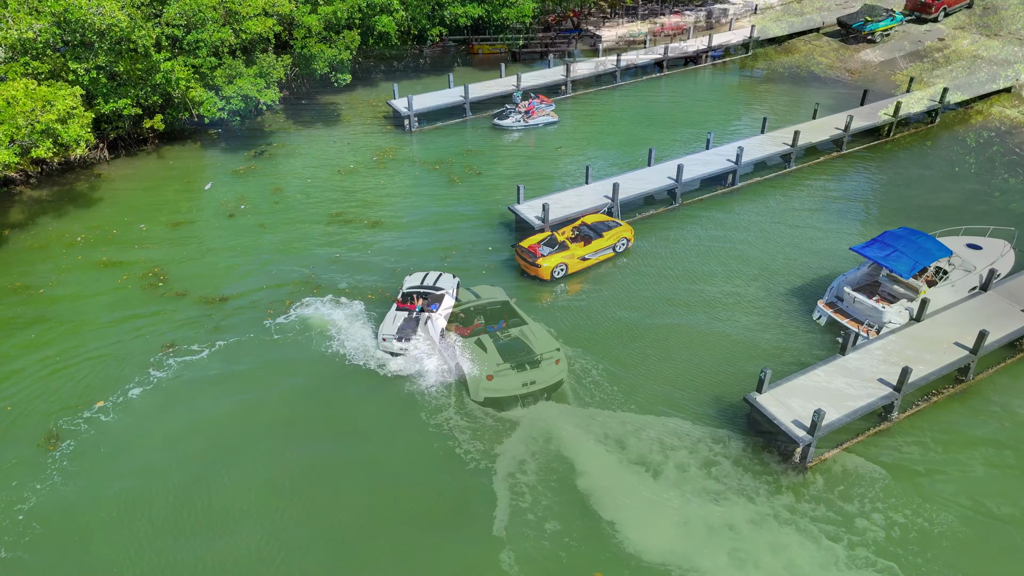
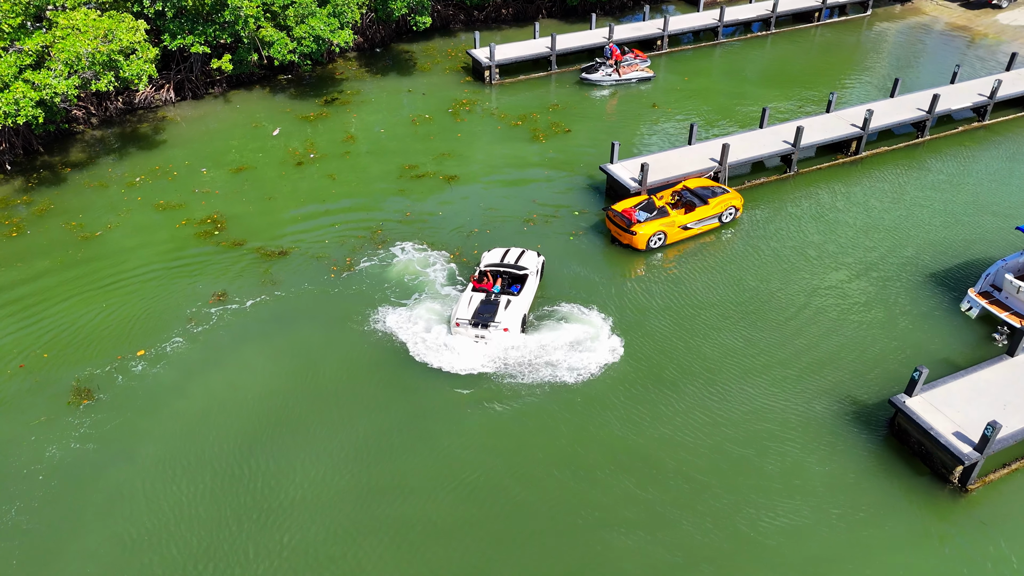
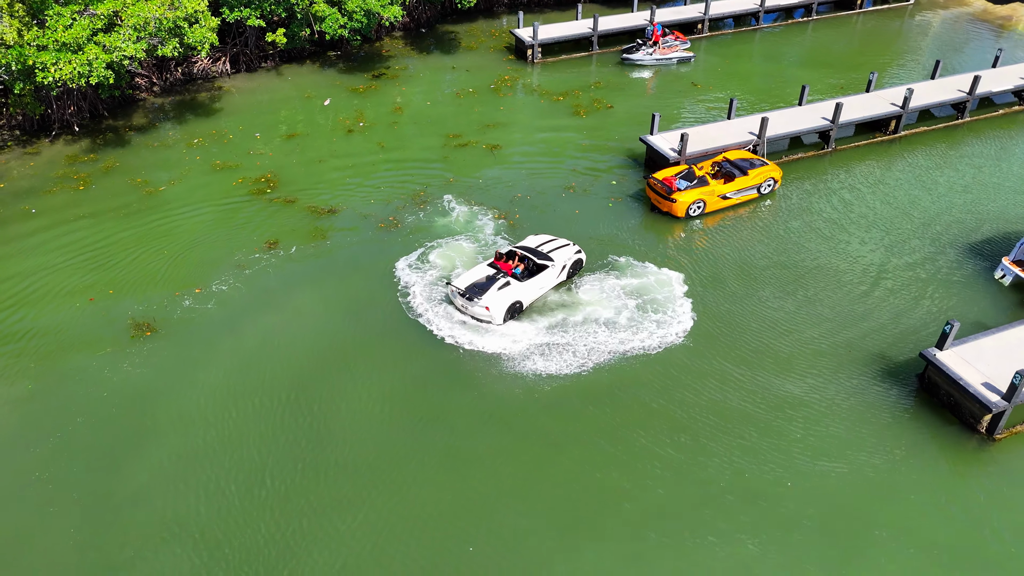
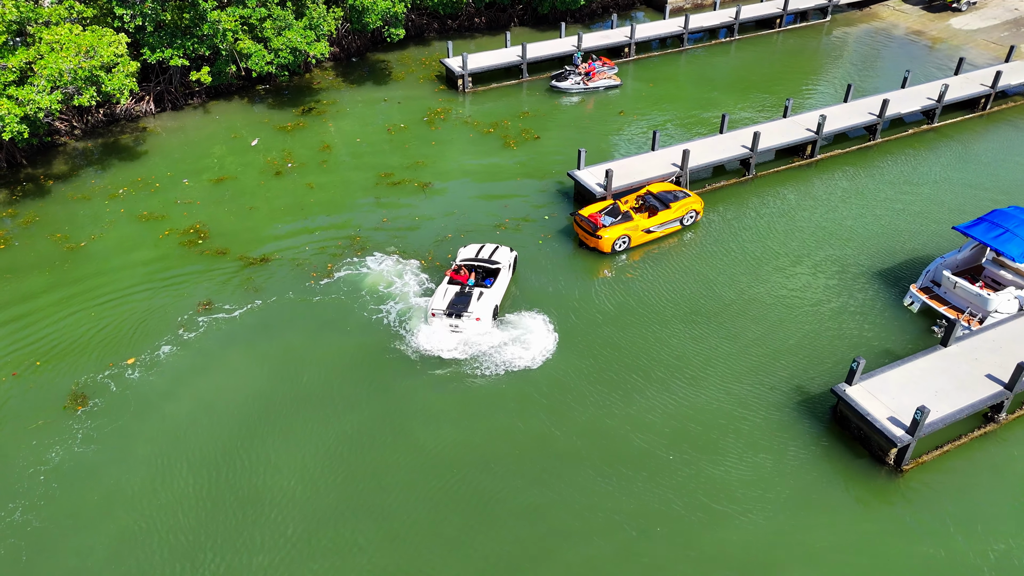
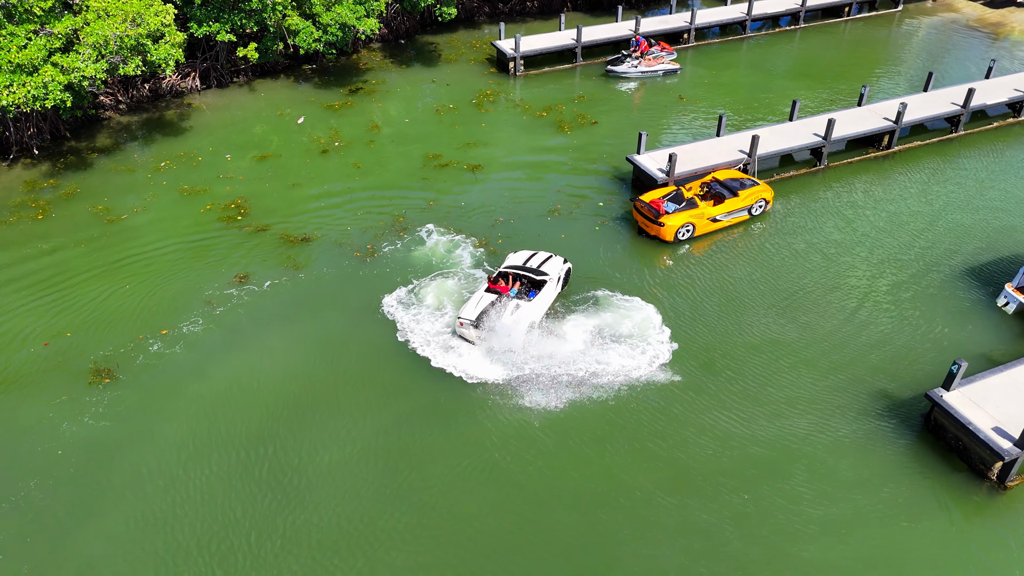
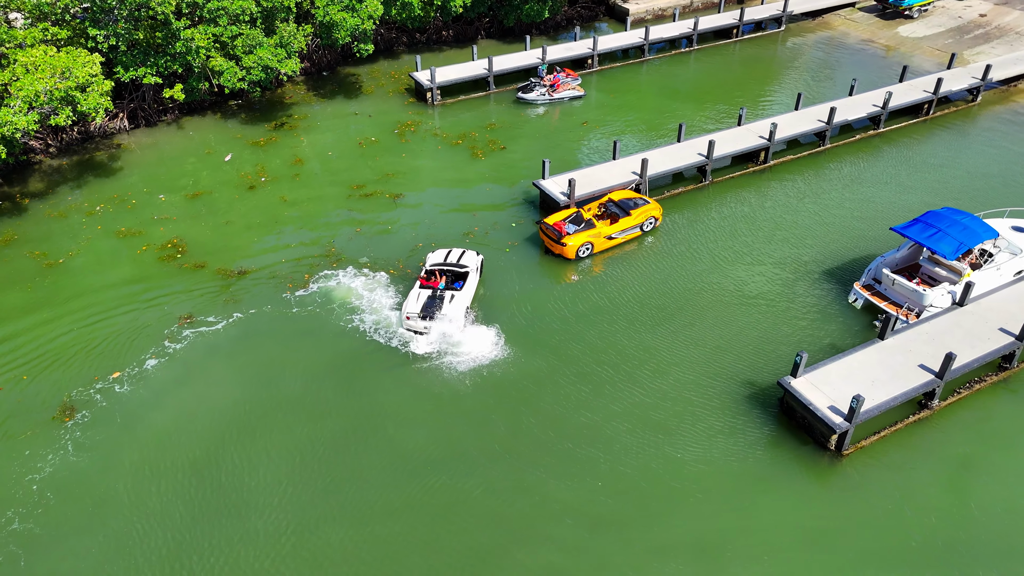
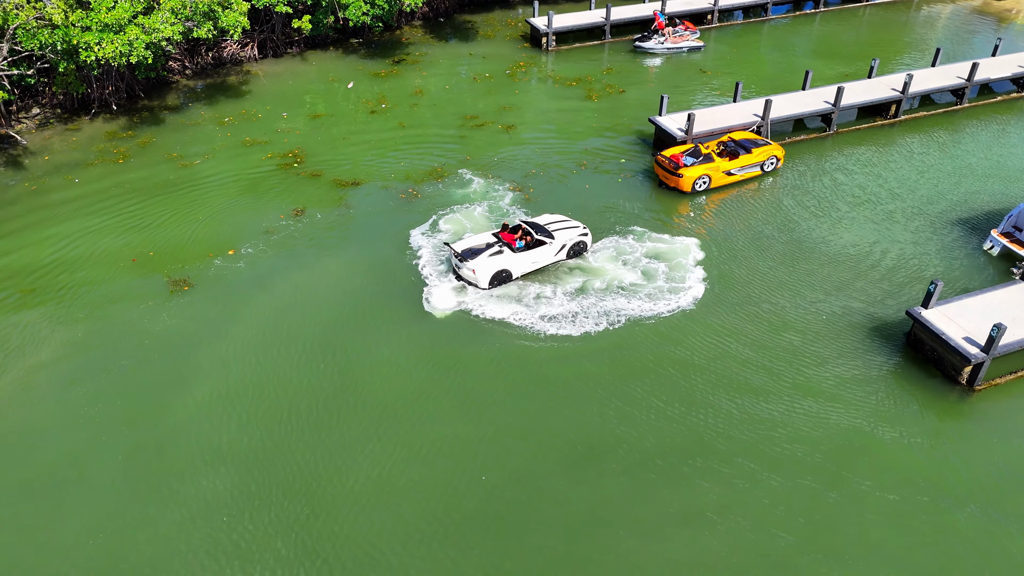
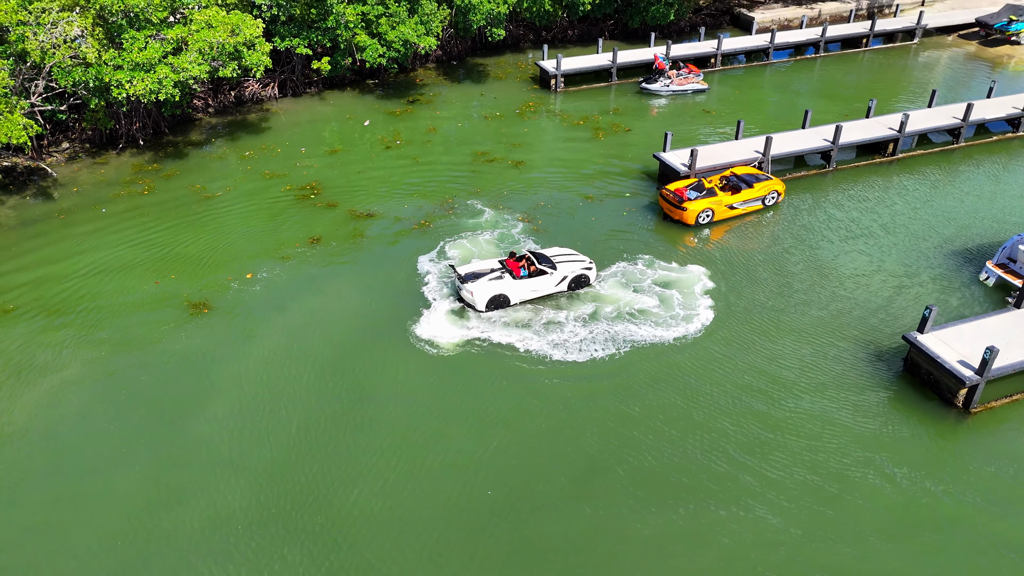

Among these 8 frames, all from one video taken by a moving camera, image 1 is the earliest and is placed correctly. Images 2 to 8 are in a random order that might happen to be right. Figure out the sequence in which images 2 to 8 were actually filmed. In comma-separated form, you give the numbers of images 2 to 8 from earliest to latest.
6, 4, 2, 5, 3, 7, 8
